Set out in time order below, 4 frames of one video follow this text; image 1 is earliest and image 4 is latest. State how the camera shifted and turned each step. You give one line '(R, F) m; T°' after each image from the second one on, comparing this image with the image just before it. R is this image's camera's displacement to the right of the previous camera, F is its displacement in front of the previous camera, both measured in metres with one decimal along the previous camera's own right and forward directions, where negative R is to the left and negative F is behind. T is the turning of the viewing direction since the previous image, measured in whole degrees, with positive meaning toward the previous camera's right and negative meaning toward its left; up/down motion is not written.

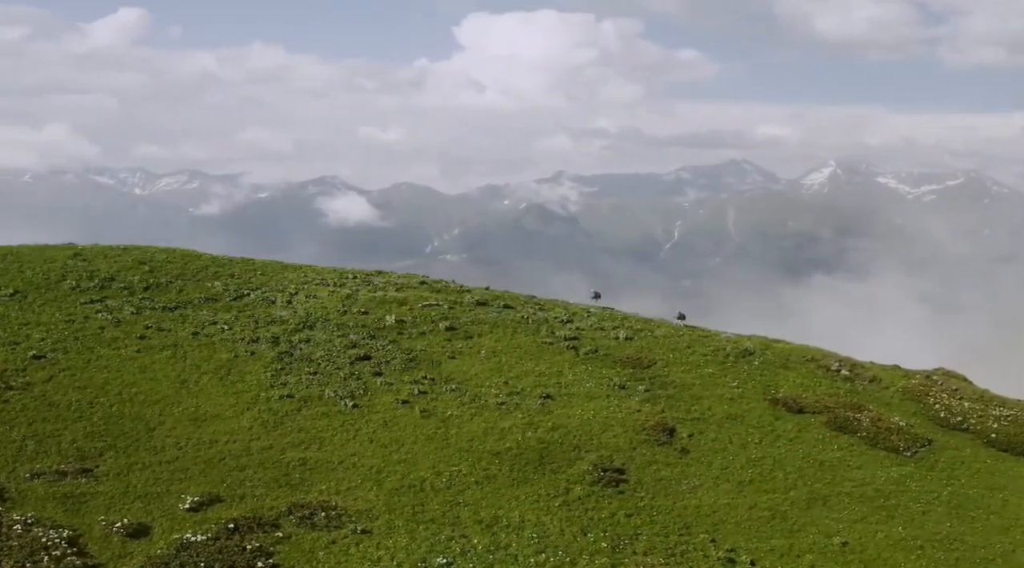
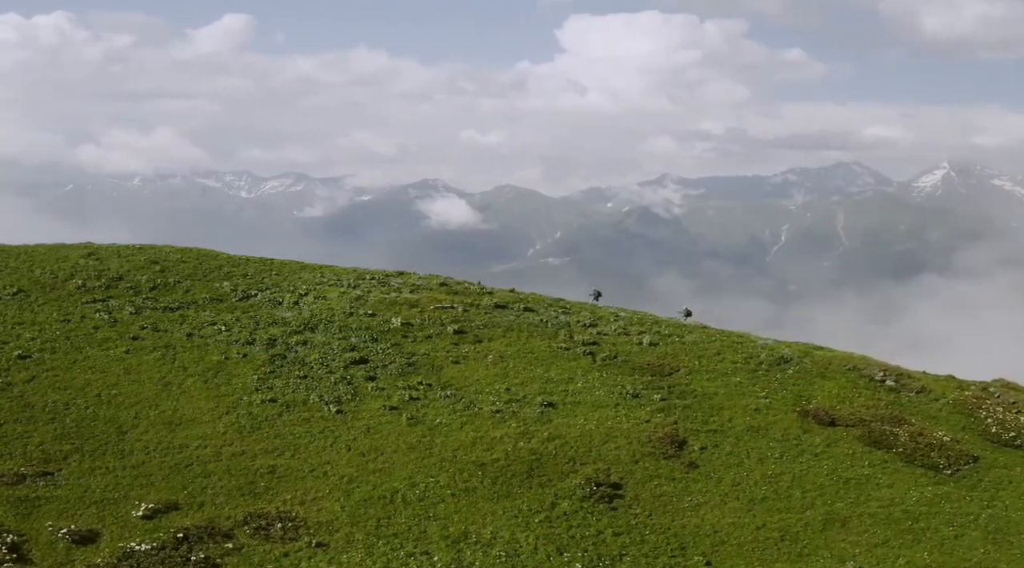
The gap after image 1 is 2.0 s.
(+6.3, +3.6) m; -5°
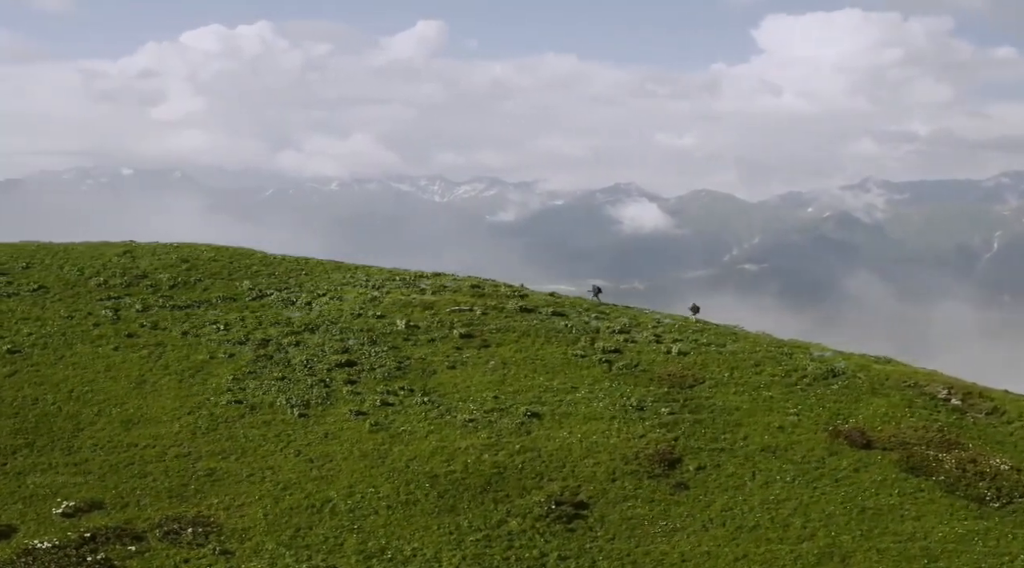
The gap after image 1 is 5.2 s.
(+12.1, +4.7) m; -10°
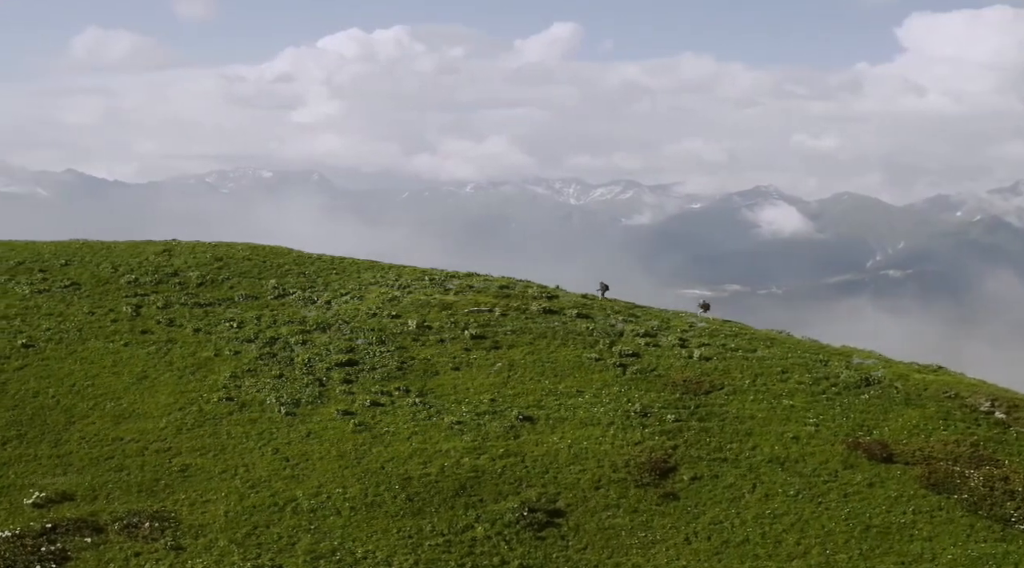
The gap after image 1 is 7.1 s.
(+8.0, +1.9) m; -7°
